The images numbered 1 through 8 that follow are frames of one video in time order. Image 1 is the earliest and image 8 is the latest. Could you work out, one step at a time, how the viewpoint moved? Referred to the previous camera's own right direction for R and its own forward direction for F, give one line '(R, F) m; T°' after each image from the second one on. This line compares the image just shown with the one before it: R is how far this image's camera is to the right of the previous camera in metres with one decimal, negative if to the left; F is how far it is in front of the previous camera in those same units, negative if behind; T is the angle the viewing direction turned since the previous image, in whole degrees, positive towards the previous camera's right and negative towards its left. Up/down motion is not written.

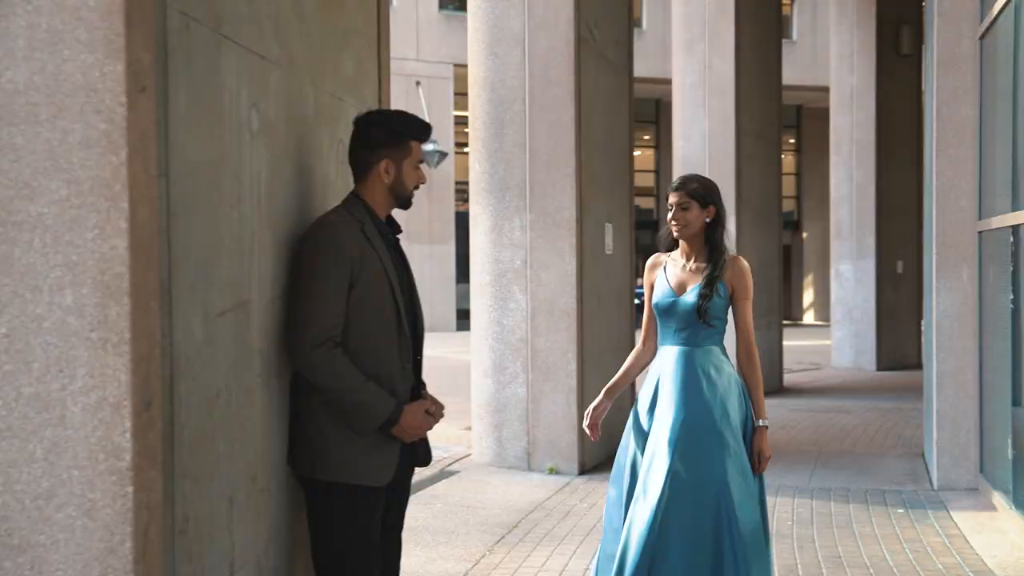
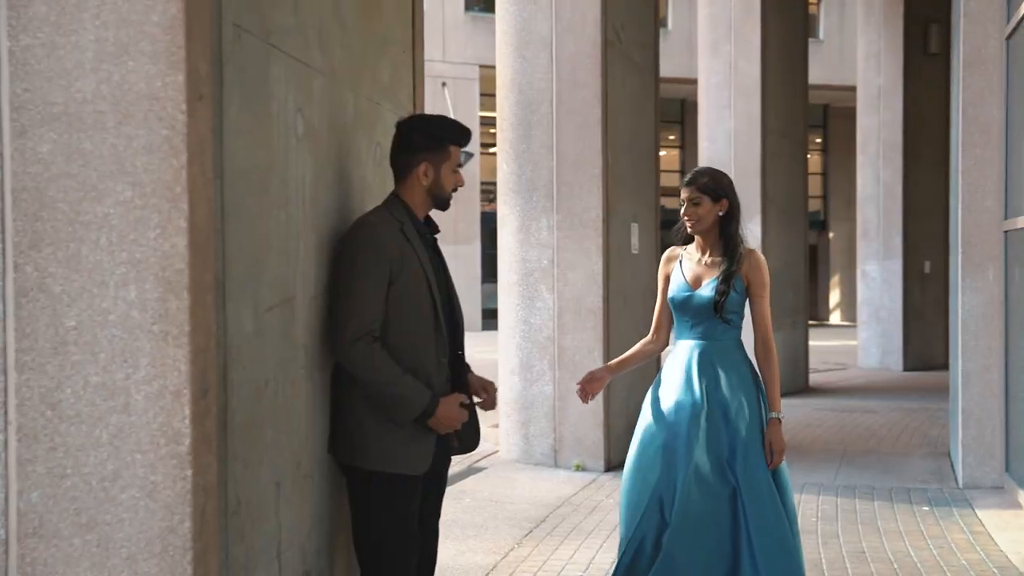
(0.0, -0.1) m; -1°
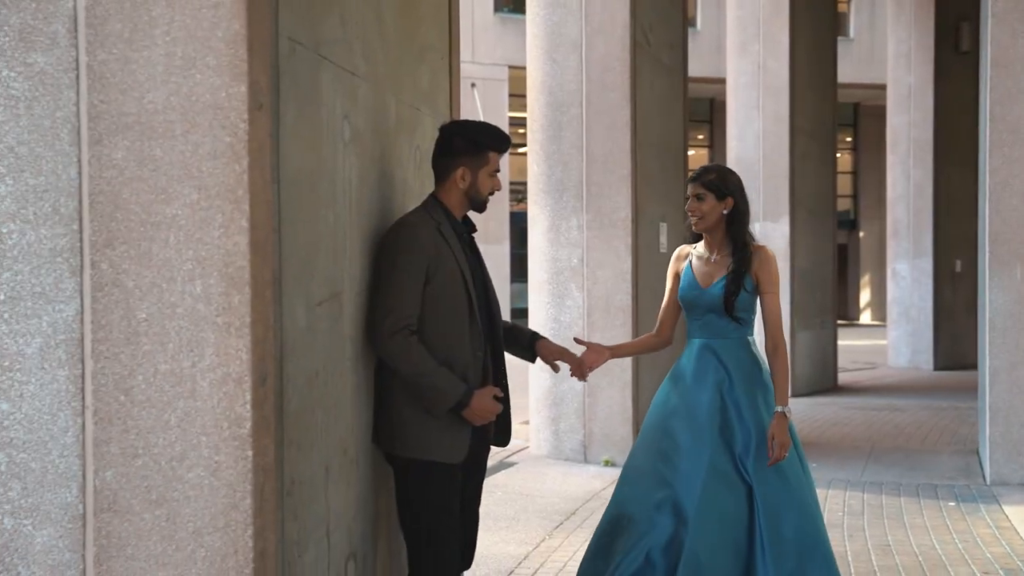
(0.0, -0.2) m; -2°
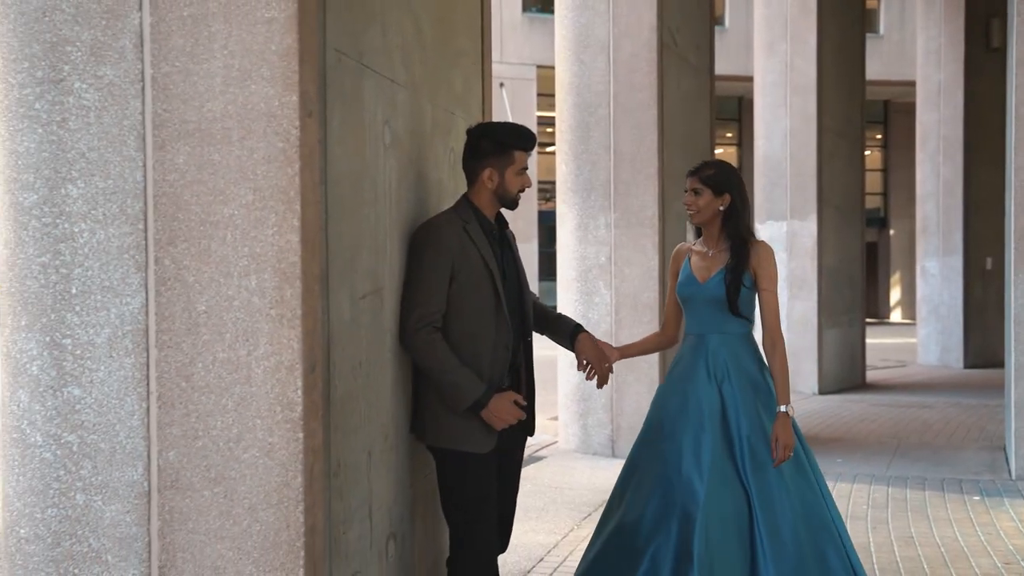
(0.0, -0.2) m; -1°
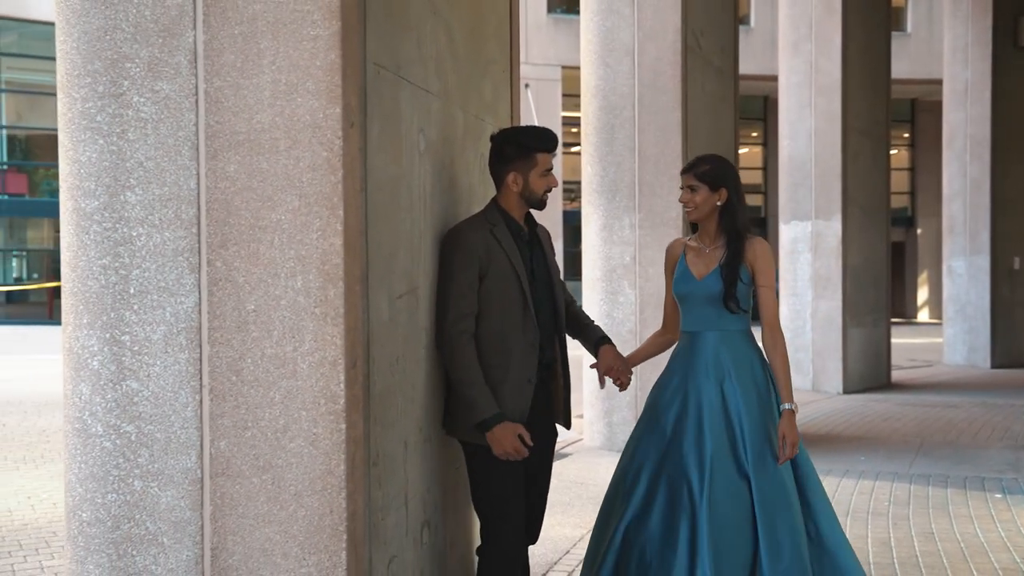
(0.0, -0.2) m; -1°
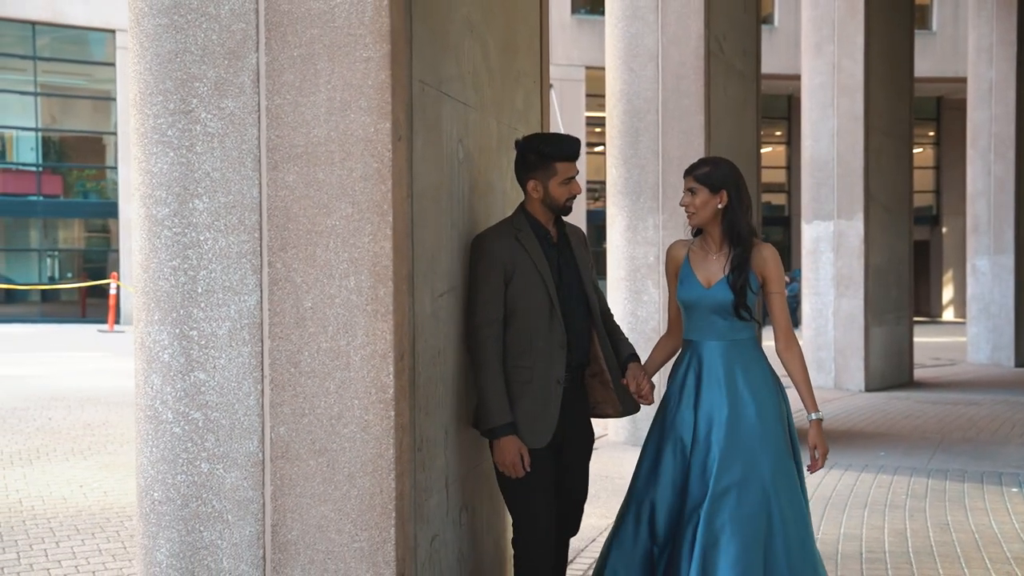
(0.0, -0.3) m; -1°
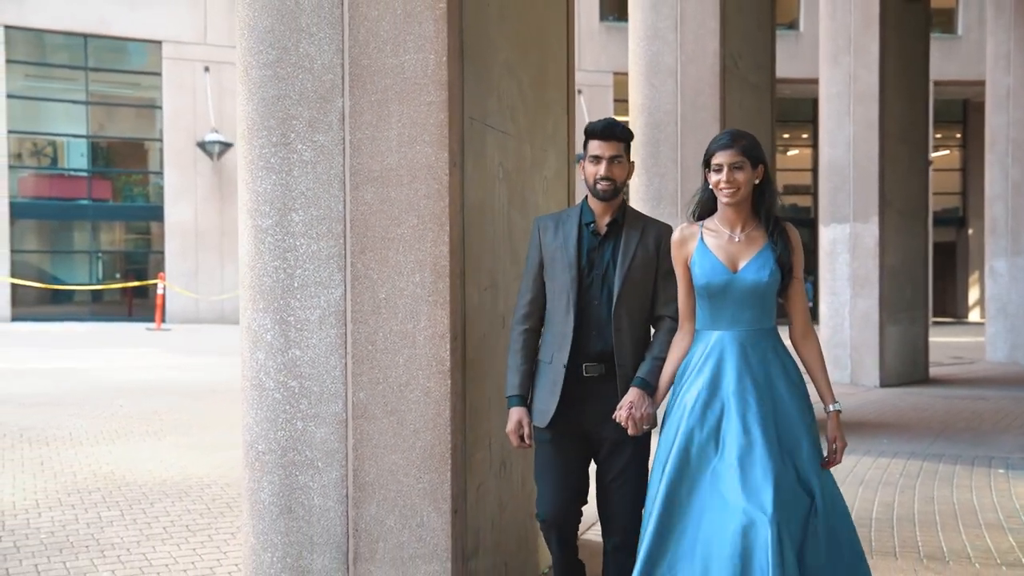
(0.0, -0.8) m; -2°
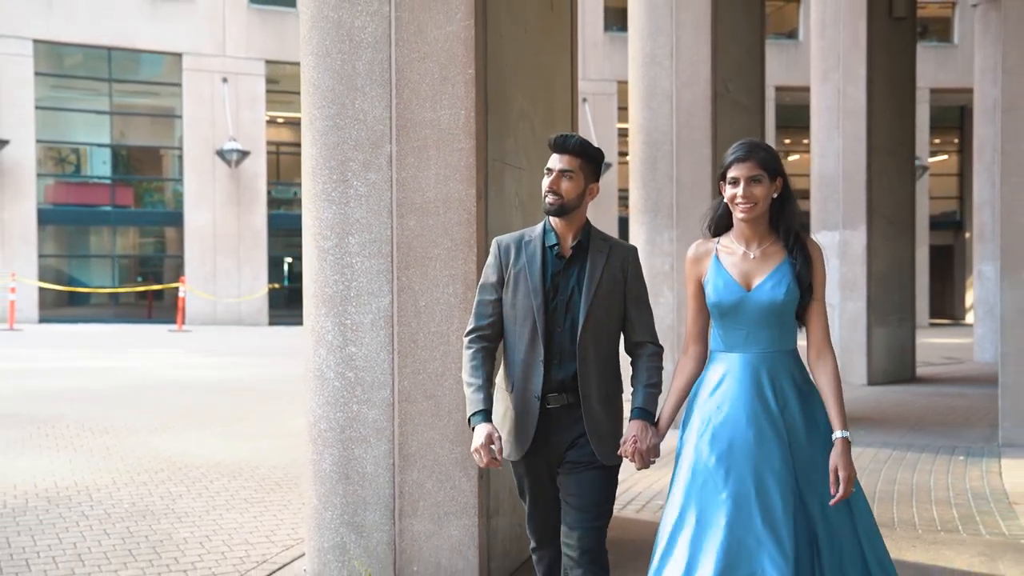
(0.0, -1.0) m; 0°
